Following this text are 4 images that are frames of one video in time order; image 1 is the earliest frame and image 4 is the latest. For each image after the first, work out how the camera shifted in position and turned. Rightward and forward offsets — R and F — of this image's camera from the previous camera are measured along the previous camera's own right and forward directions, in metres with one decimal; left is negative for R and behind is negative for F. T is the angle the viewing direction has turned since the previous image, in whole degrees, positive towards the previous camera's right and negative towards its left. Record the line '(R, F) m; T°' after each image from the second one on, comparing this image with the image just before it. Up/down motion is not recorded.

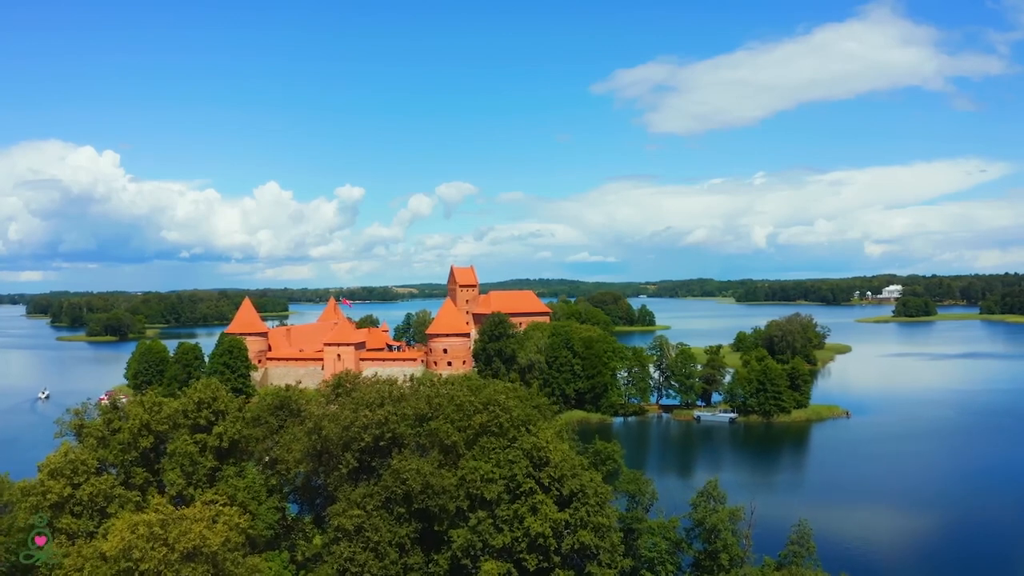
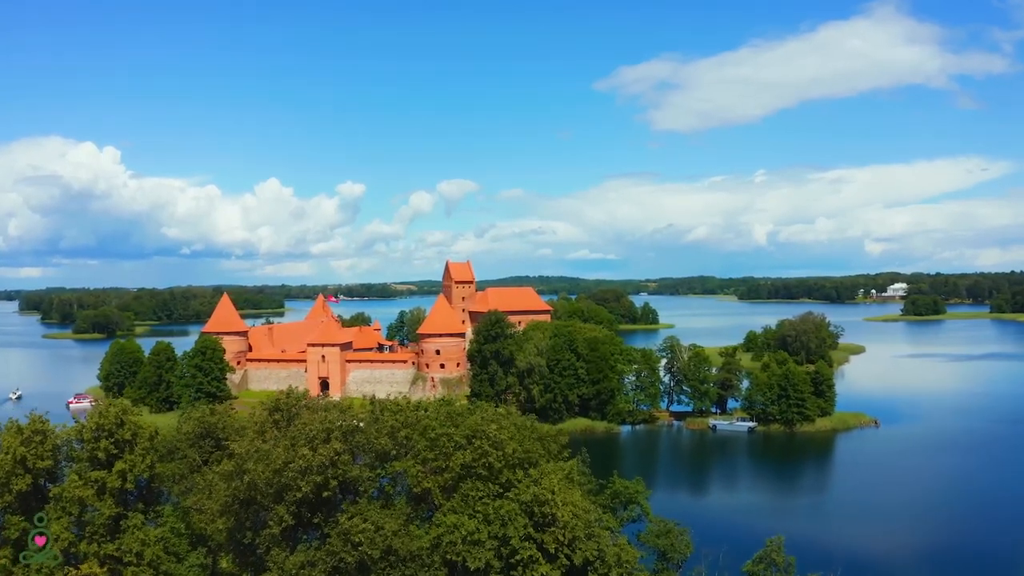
(+0.1, +4.3) m; 0°
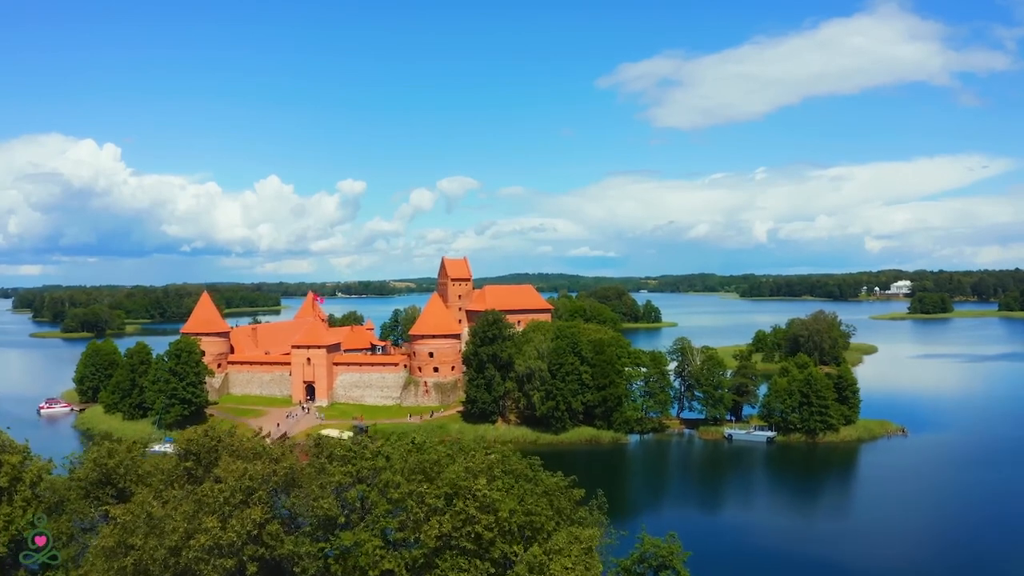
(0.0, +3.5) m; 0°
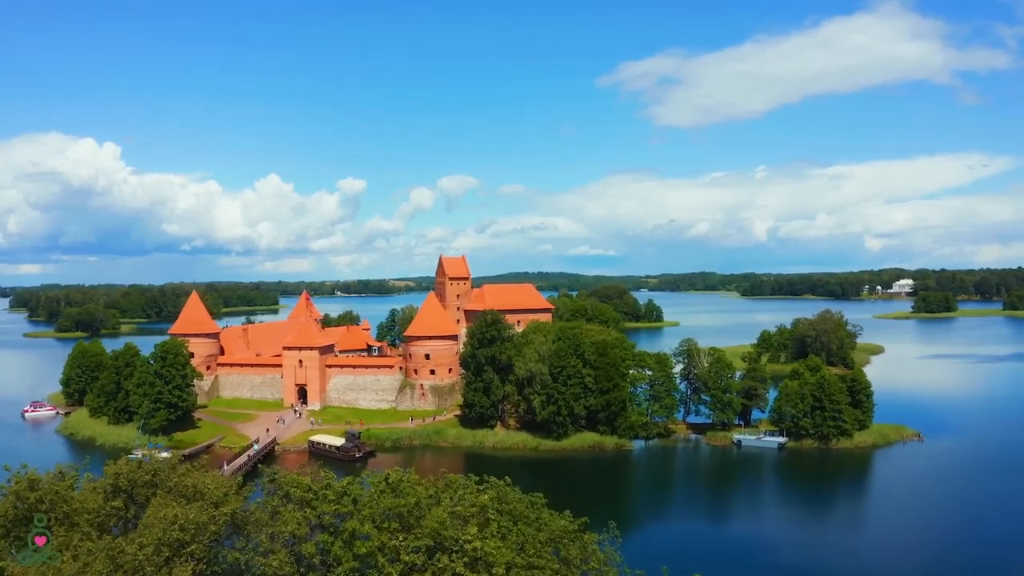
(0.0, +1.8) m; 0°
